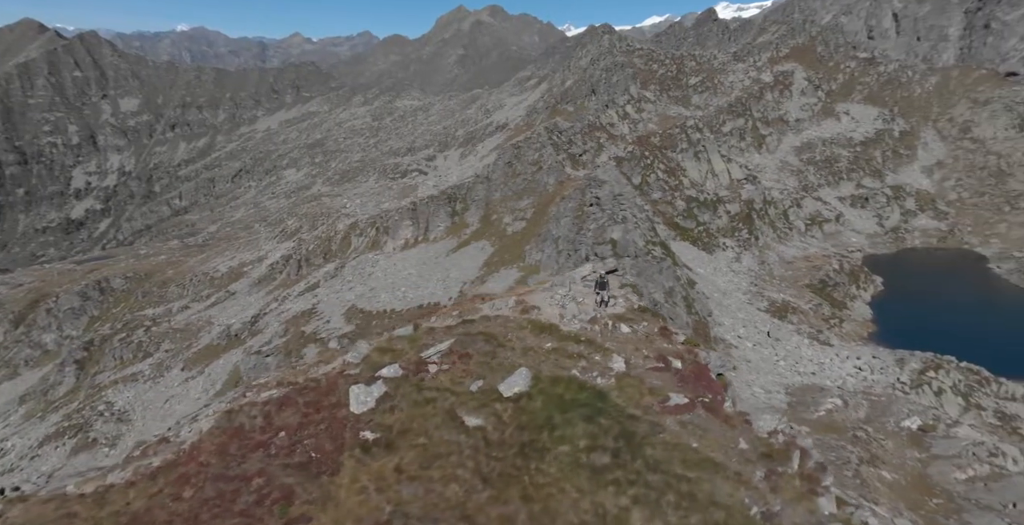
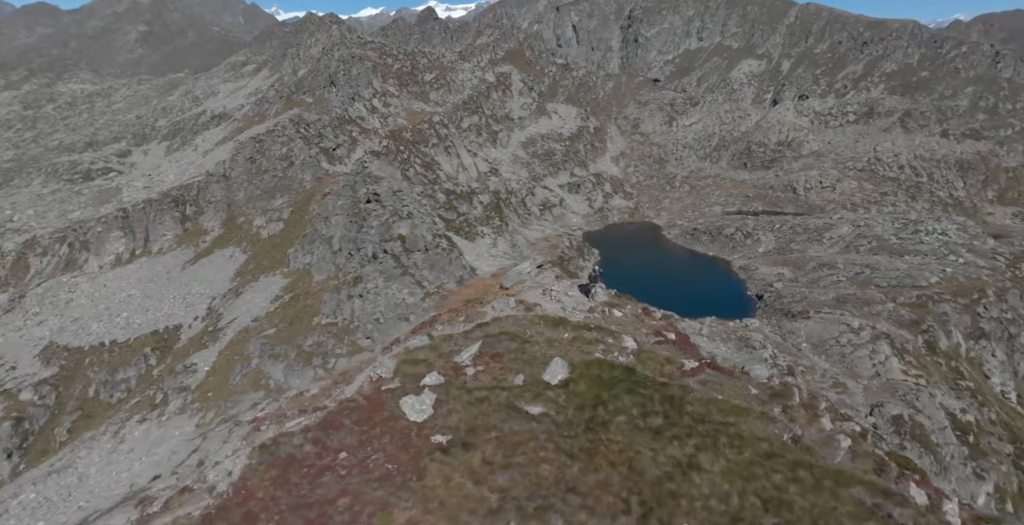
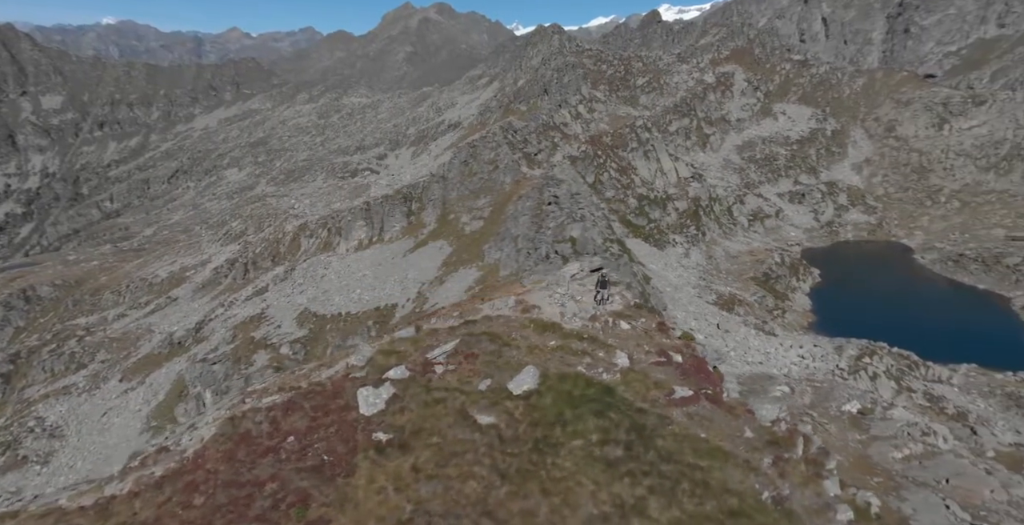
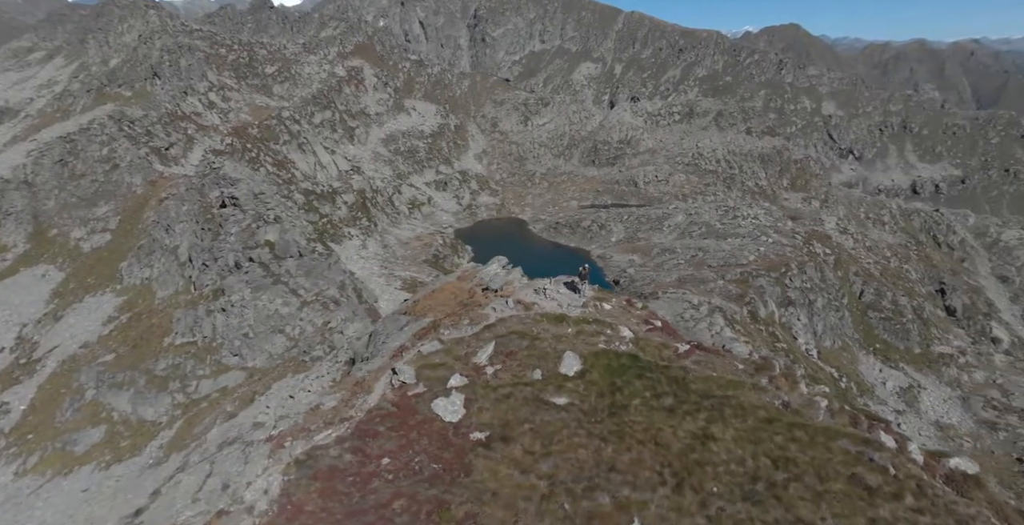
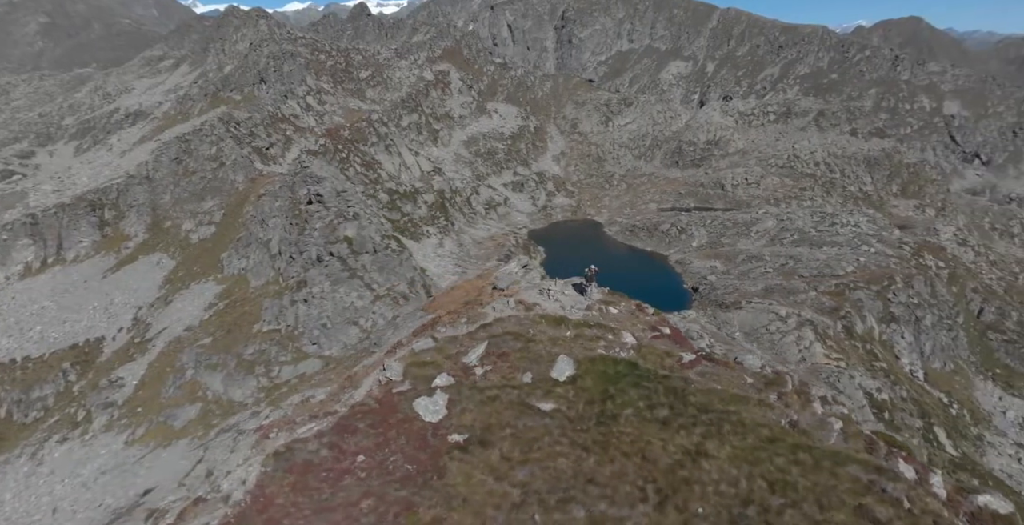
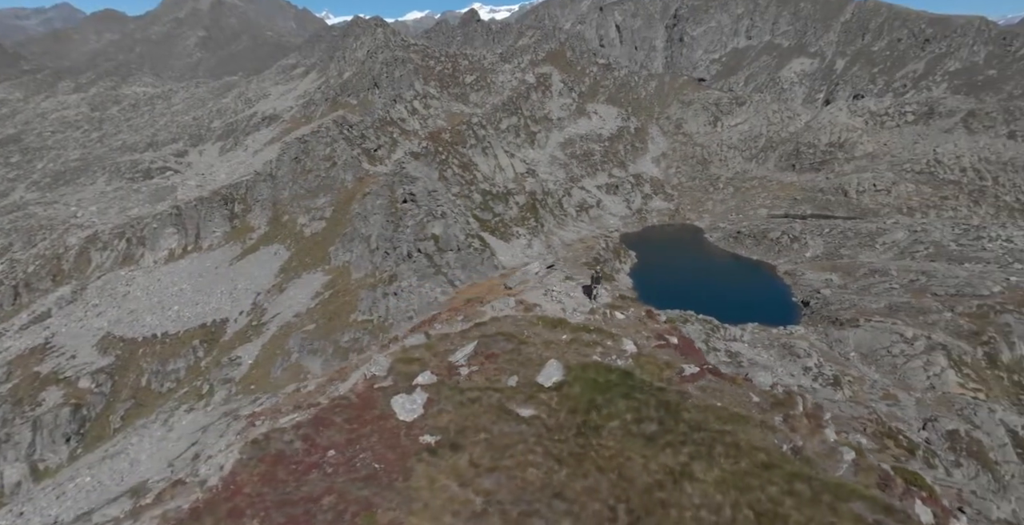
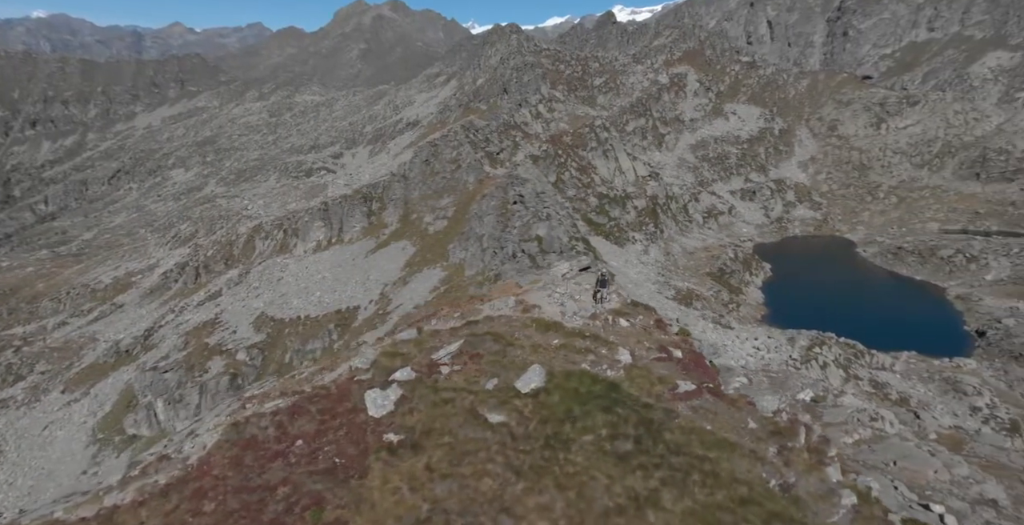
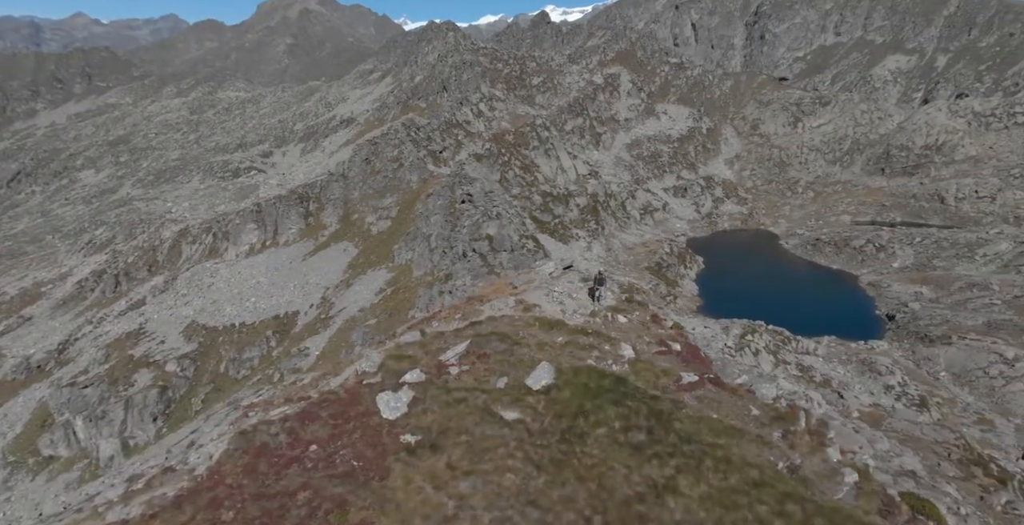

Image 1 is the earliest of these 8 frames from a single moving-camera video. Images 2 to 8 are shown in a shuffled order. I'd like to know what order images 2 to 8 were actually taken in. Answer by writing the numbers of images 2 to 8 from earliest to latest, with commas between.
3, 7, 8, 6, 2, 5, 4
